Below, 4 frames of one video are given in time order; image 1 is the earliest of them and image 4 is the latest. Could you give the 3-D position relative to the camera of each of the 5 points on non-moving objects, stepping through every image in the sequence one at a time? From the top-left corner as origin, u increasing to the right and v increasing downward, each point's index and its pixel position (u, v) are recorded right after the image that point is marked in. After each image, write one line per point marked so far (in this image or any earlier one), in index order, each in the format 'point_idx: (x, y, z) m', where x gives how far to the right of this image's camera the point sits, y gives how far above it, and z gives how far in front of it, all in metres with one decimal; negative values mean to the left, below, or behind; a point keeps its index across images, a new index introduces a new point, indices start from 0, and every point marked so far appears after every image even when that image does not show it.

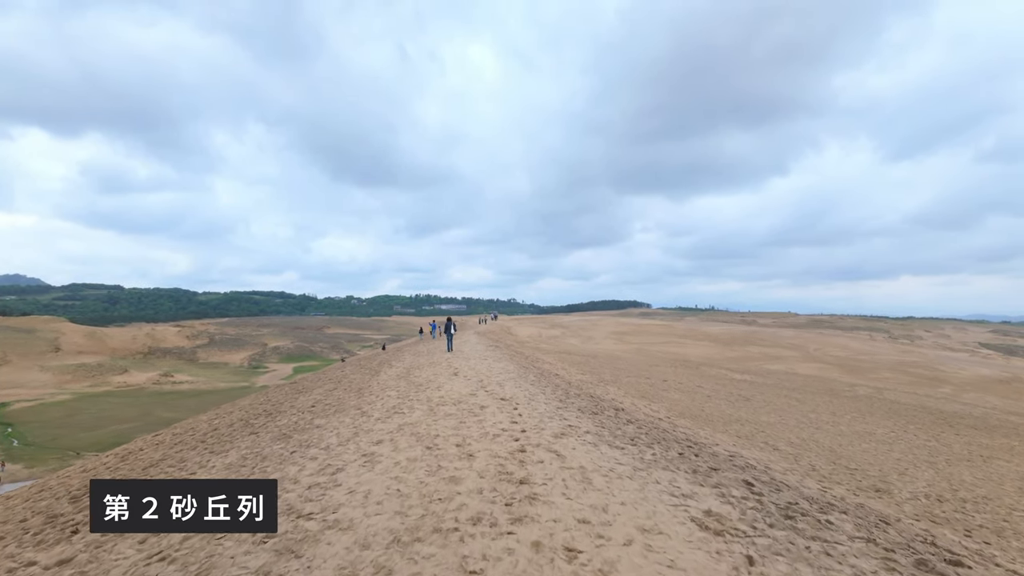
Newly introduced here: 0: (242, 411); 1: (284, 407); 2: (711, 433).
0: (-11.5, -5.3, +18.5) m
1: (-9.2, -4.8, +17.5) m
2: (+8.4, -6.2, +18.5) m
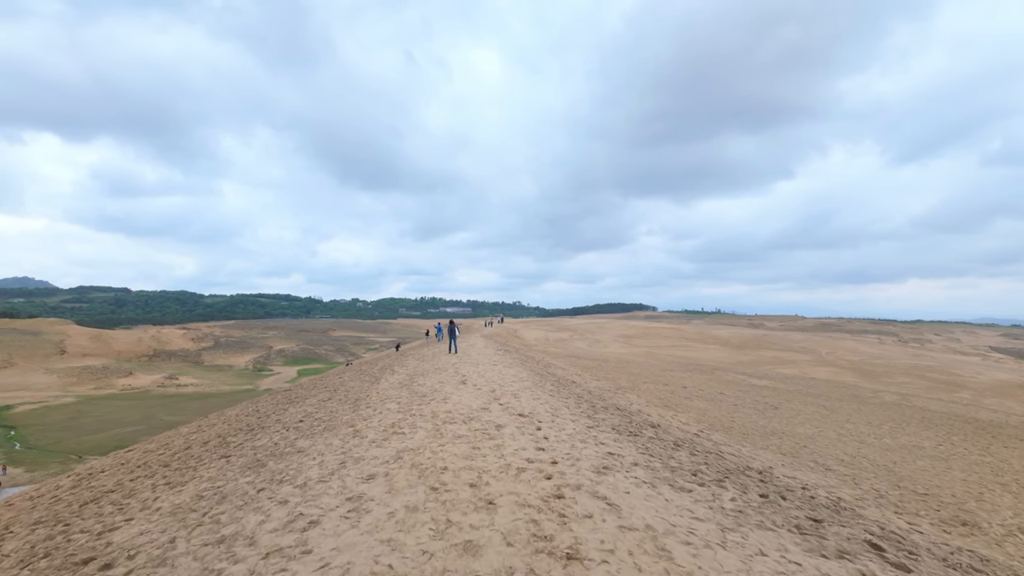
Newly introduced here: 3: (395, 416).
0: (-10.9, -5.2, +16.5) m
1: (-8.6, -4.7, +15.5) m
2: (+9.0, -6.1, +16.2) m
3: (-3.4, -3.8, +12.8) m
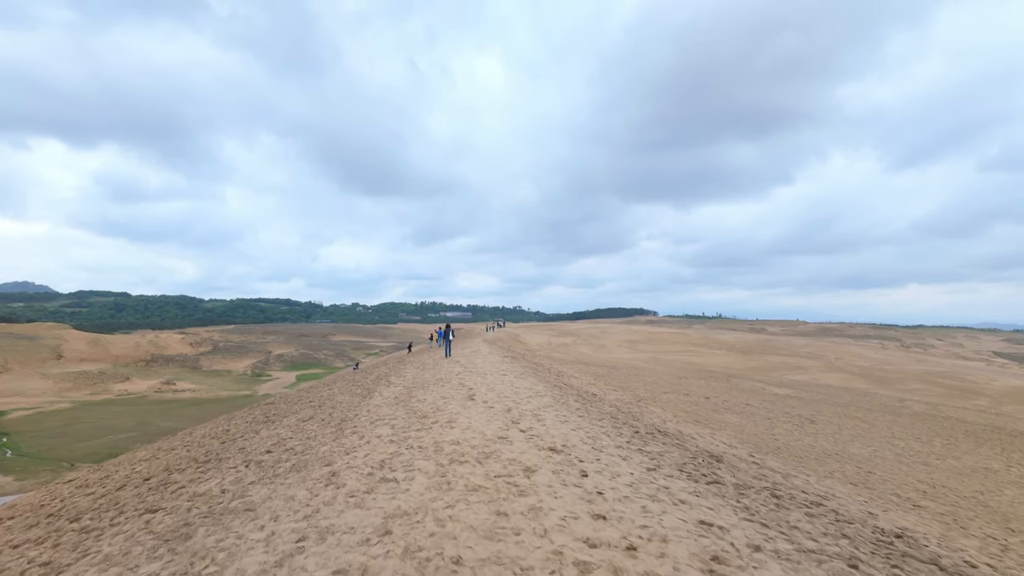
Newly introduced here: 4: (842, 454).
0: (-10.3, -5.1, +13.6) m
1: (-8.1, -4.6, +12.6) m
2: (+9.6, -6.0, +13.3) m
3: (-2.8, -3.6, +9.9) m
4: (+14.9, -7.5, +19.8) m
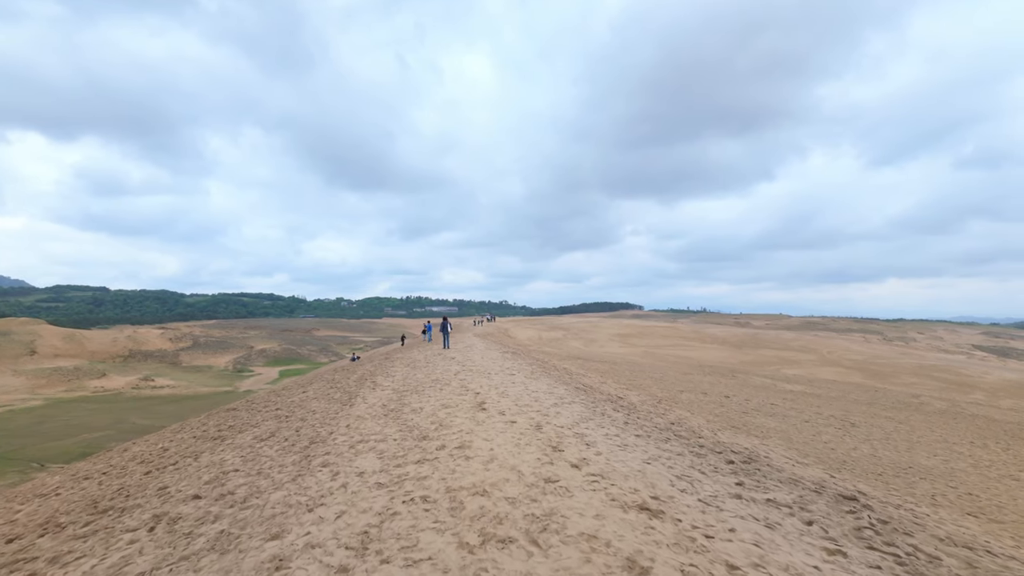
0: (-9.6, -4.5, +9.8) m
1: (-7.3, -4.0, +8.8) m
2: (+10.3, -5.4, +10.1) m
3: (-2.0, -3.1, +6.3) m
4: (+15.4, -6.8, +16.7) m
